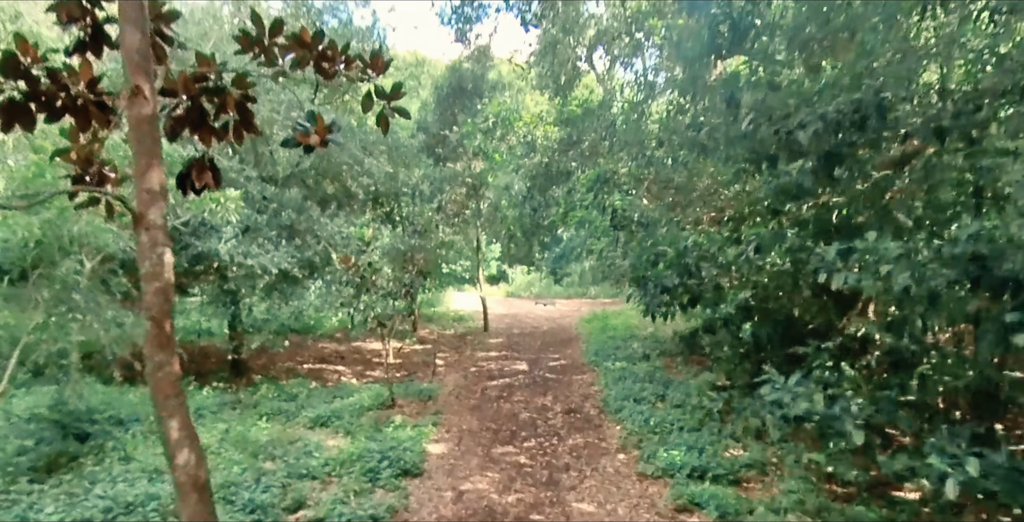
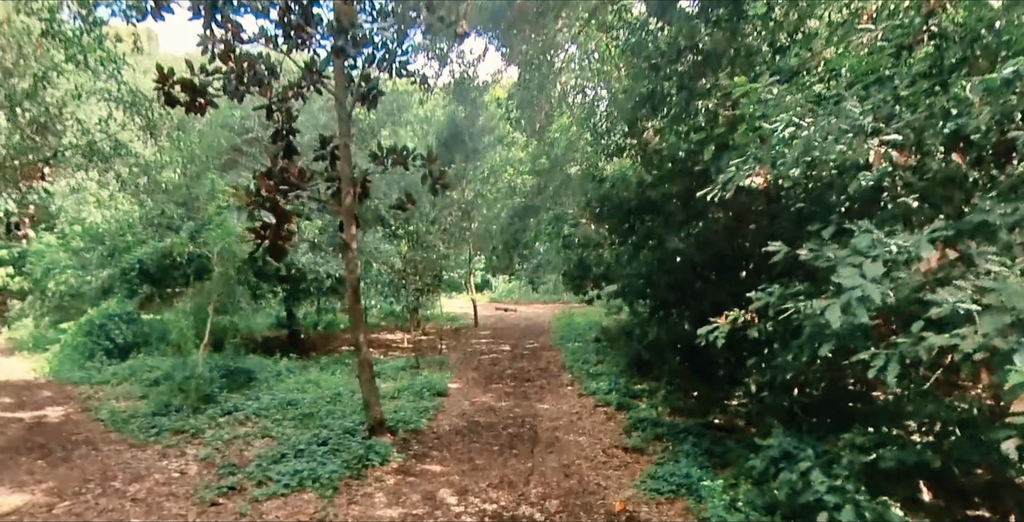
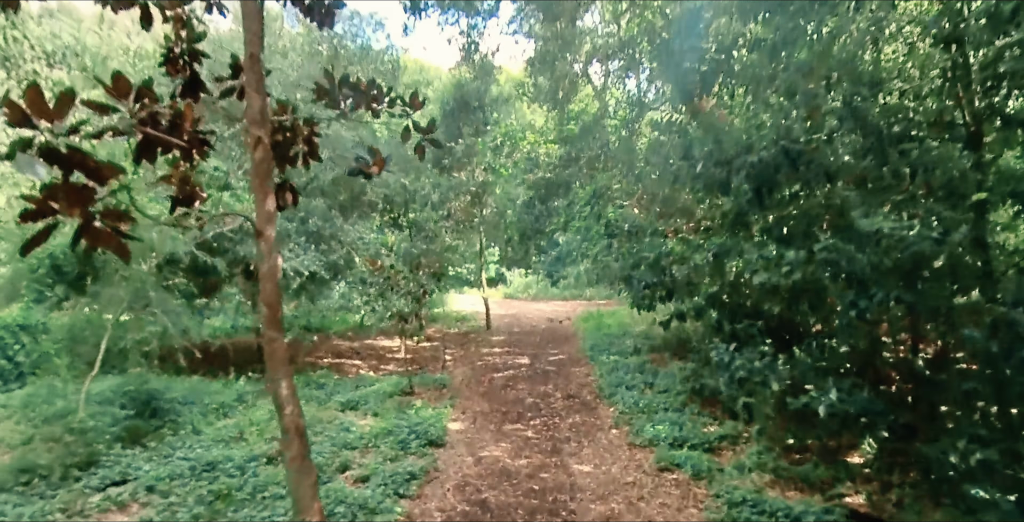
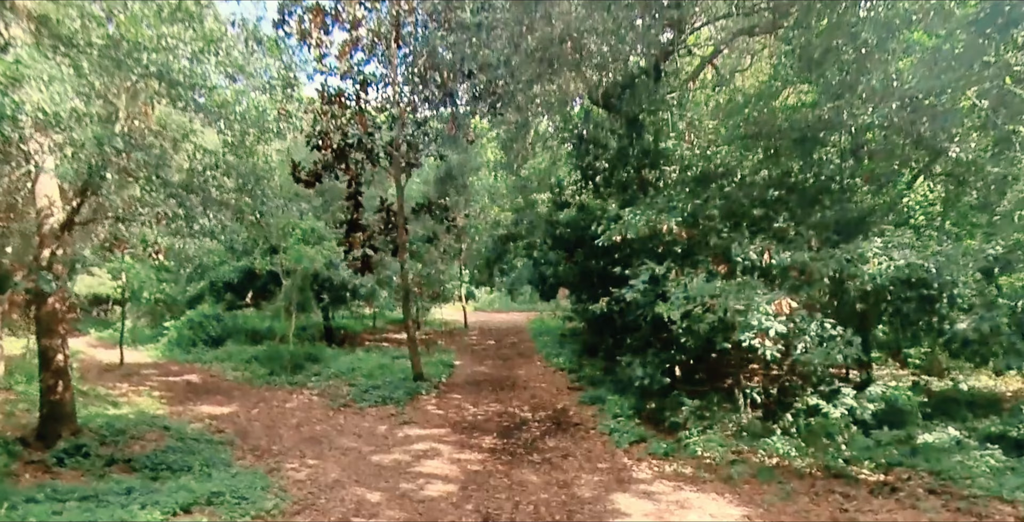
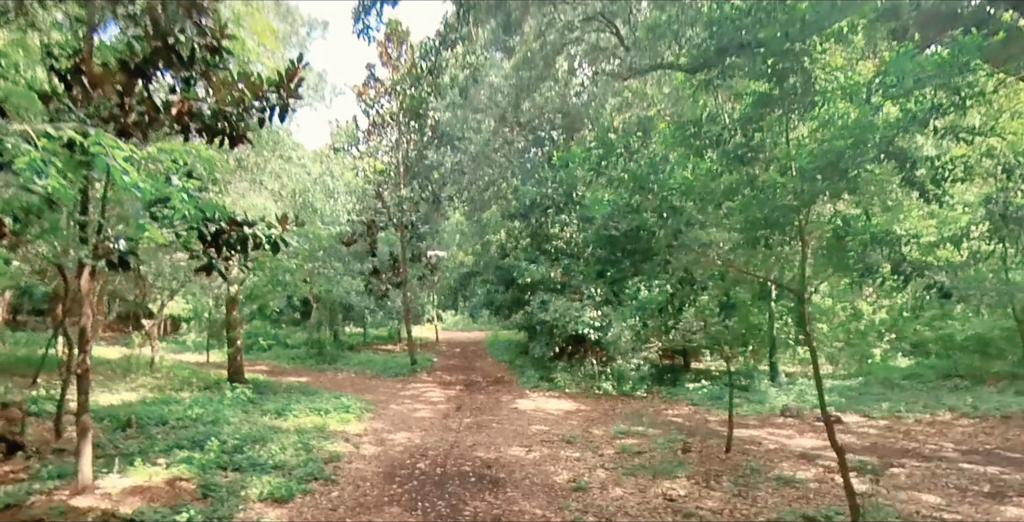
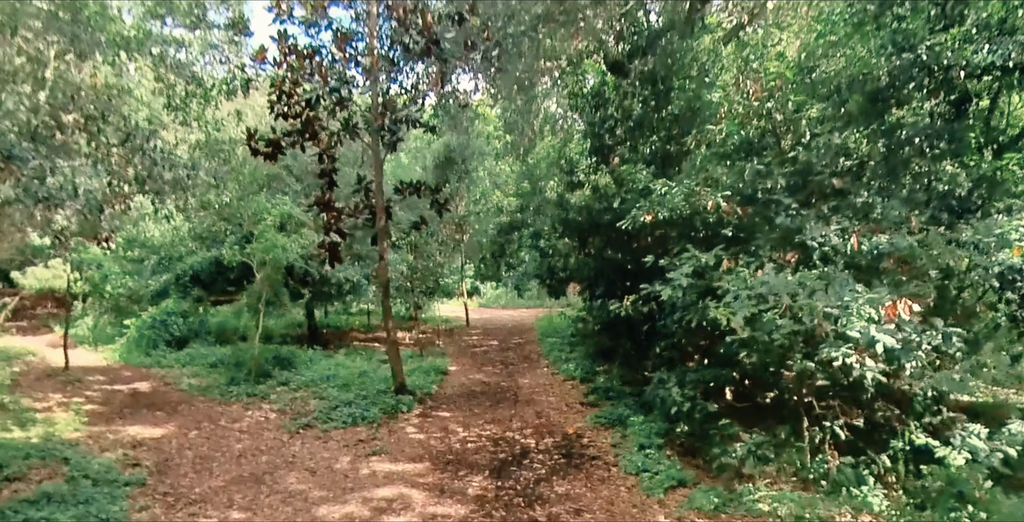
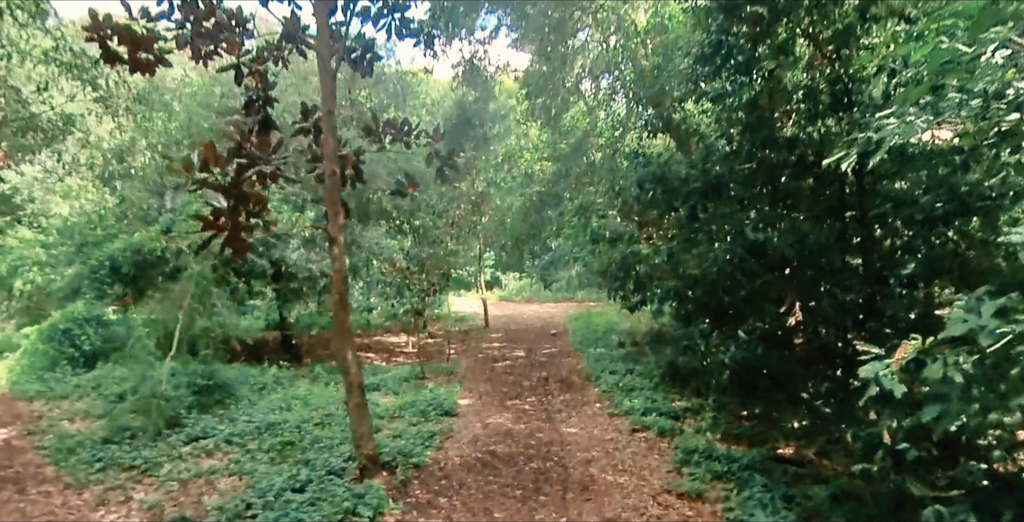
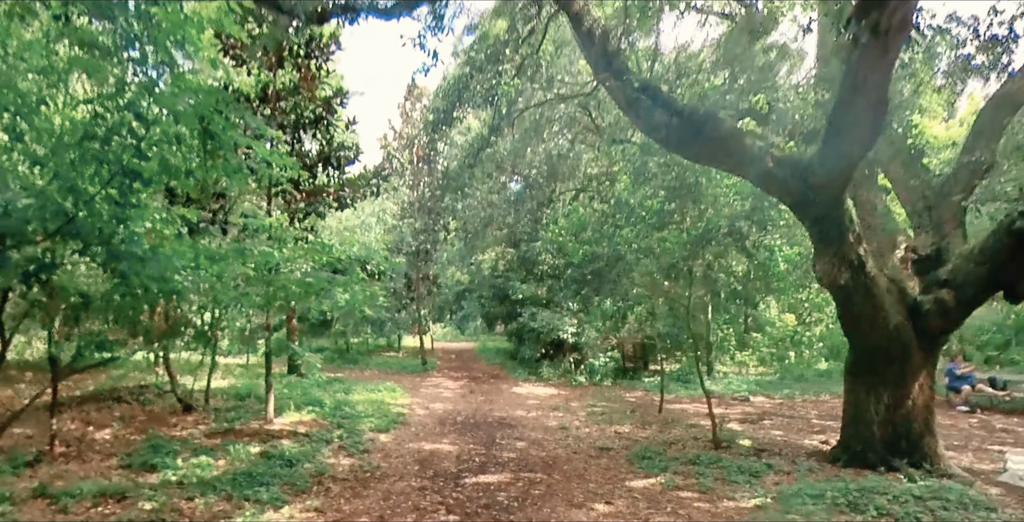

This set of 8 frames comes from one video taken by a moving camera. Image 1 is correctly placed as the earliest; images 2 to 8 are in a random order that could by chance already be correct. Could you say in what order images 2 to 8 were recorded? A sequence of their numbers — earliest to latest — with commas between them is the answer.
3, 7, 2, 6, 4, 5, 8
